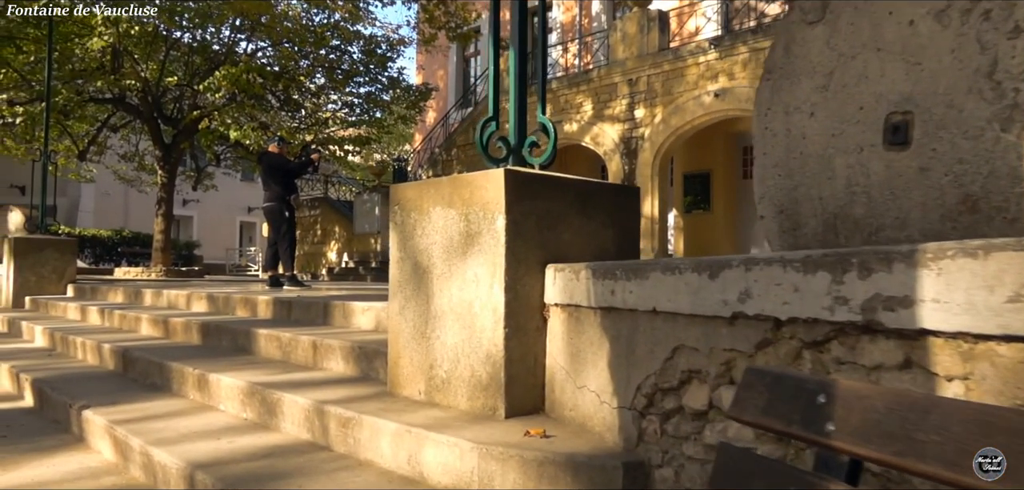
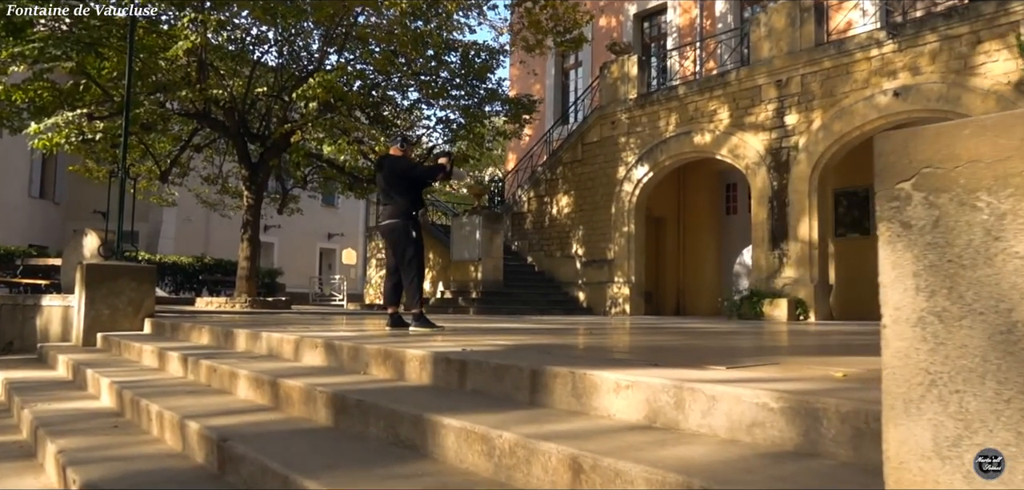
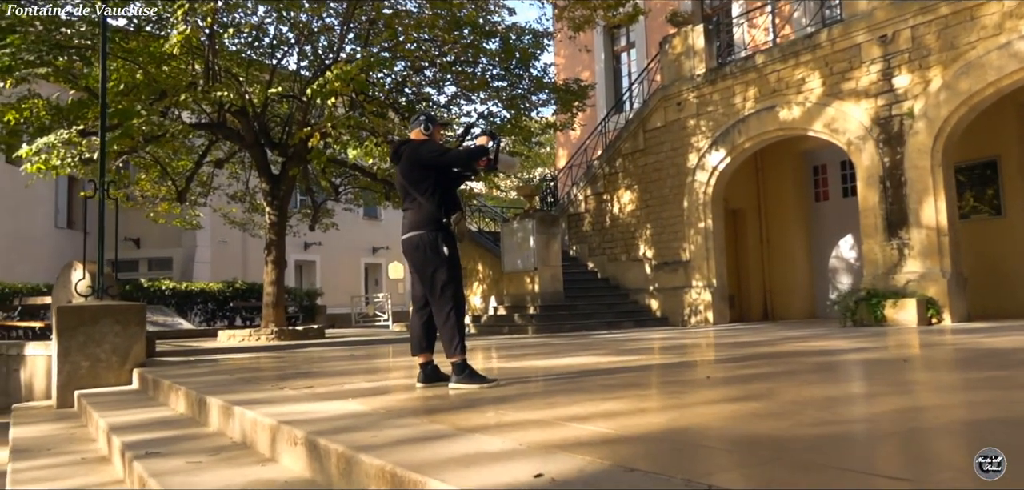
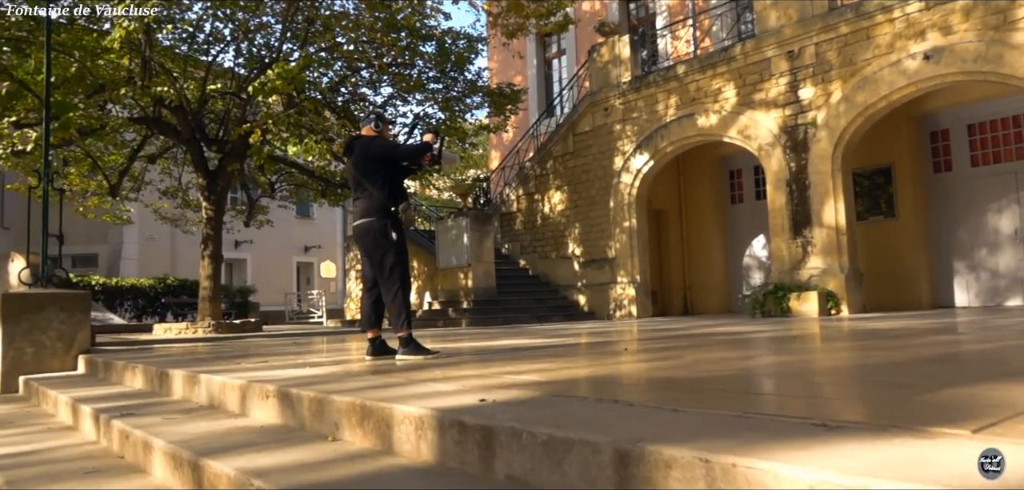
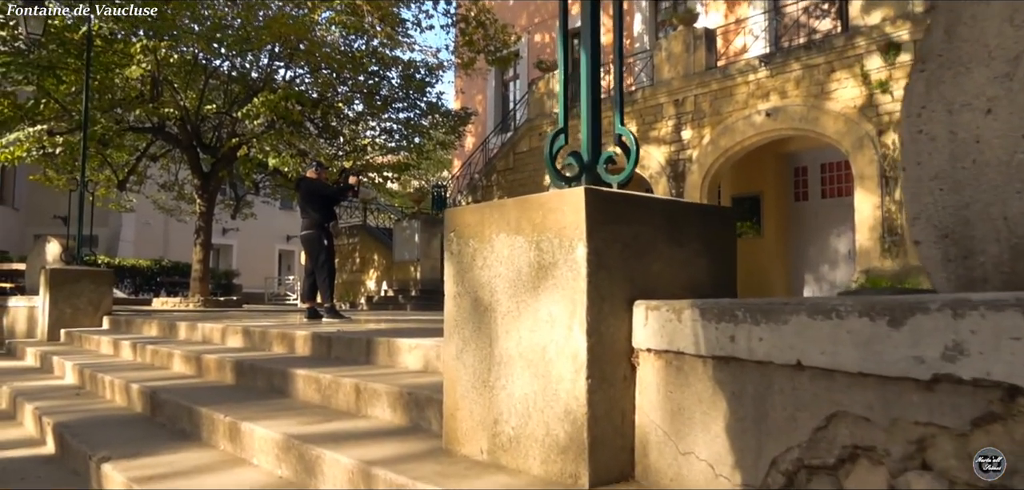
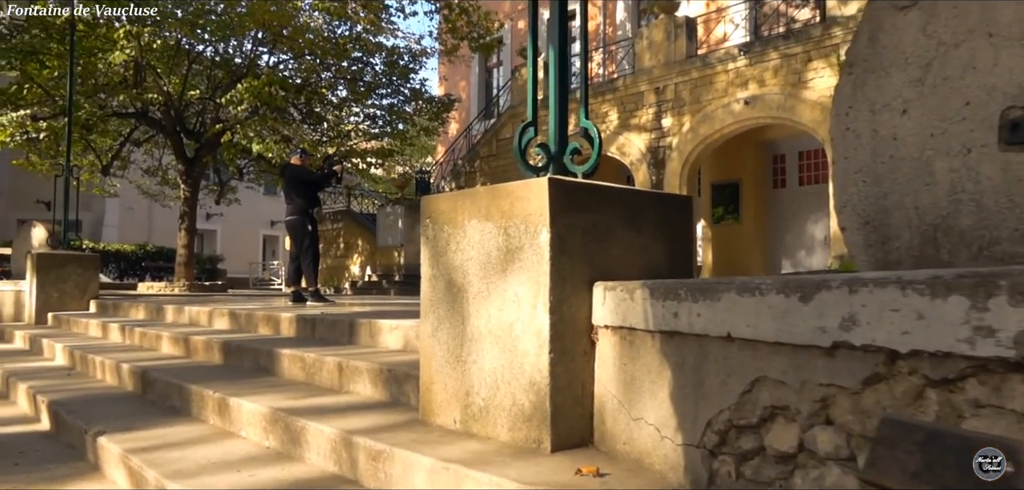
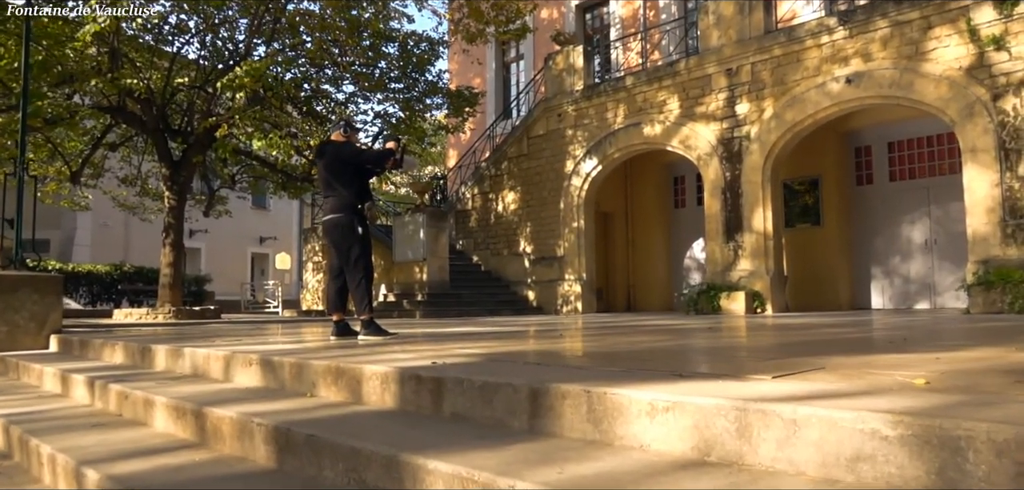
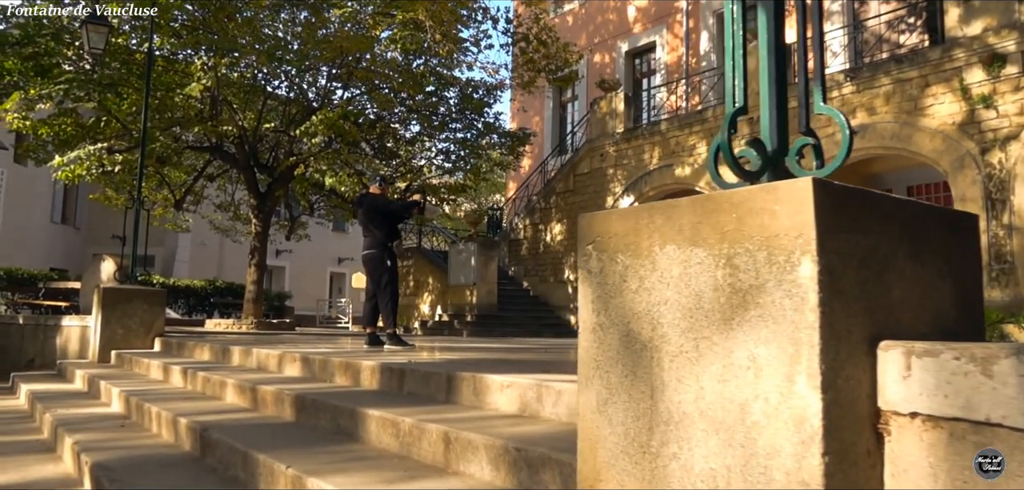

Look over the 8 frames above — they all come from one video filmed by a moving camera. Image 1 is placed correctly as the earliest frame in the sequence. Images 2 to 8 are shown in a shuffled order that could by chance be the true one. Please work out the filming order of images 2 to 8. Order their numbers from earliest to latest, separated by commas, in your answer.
6, 5, 8, 2, 7, 4, 3
